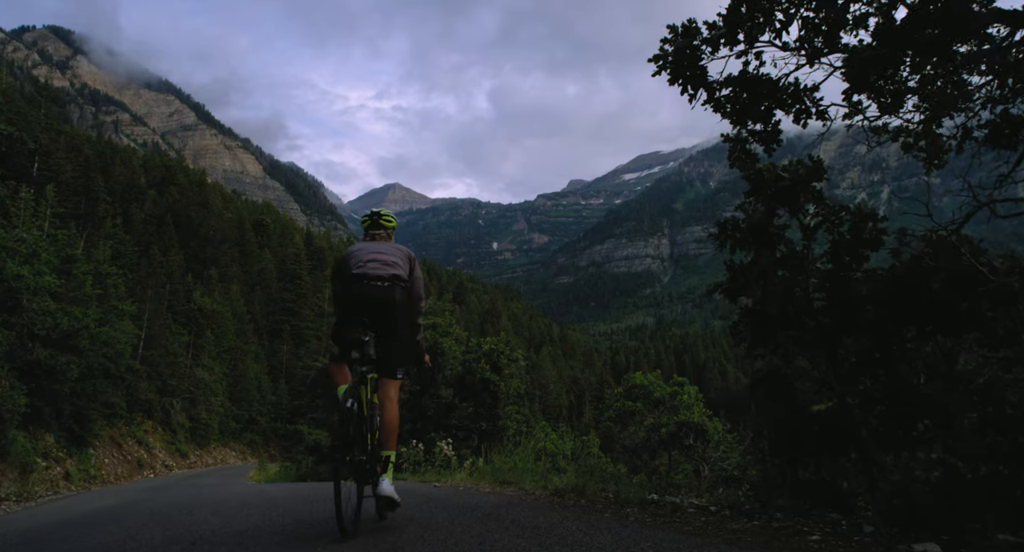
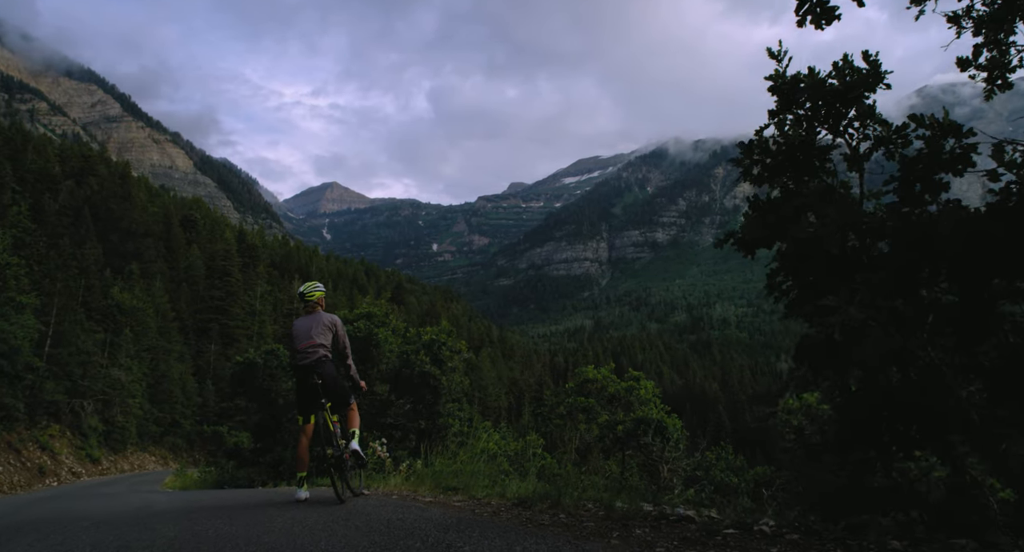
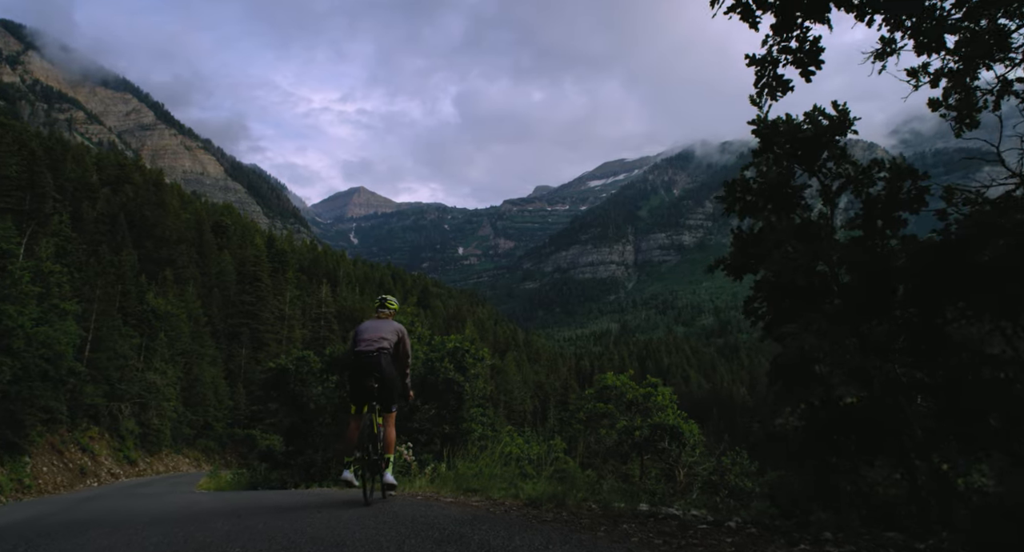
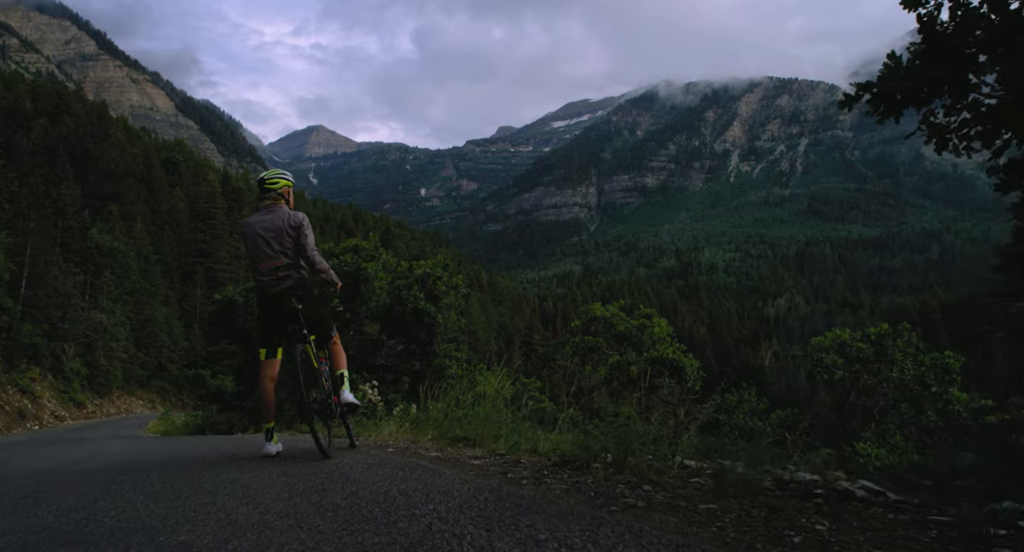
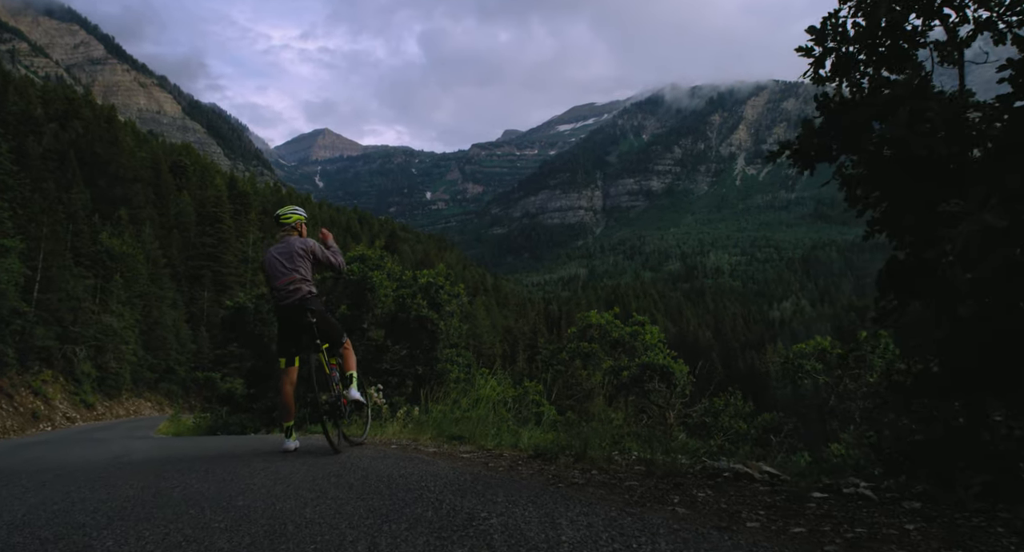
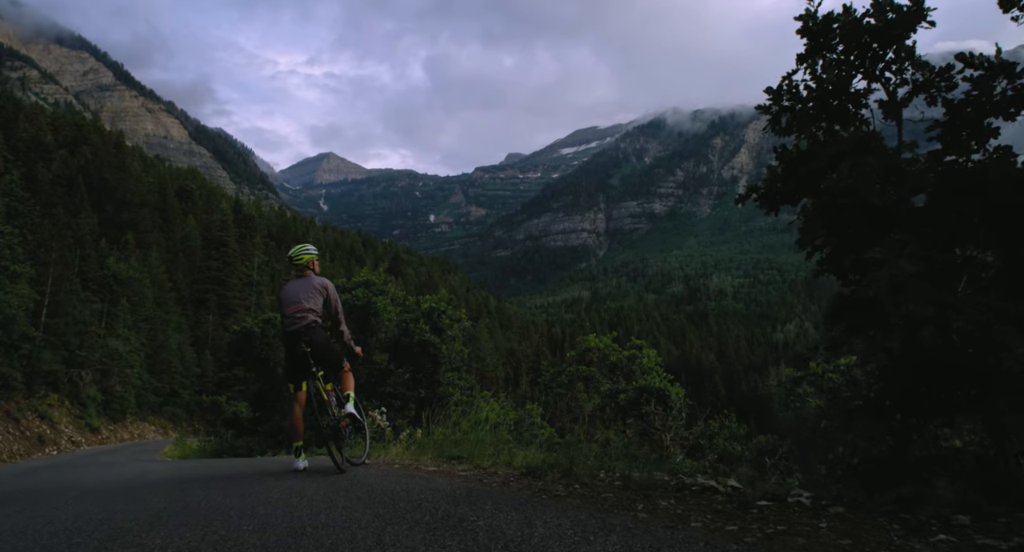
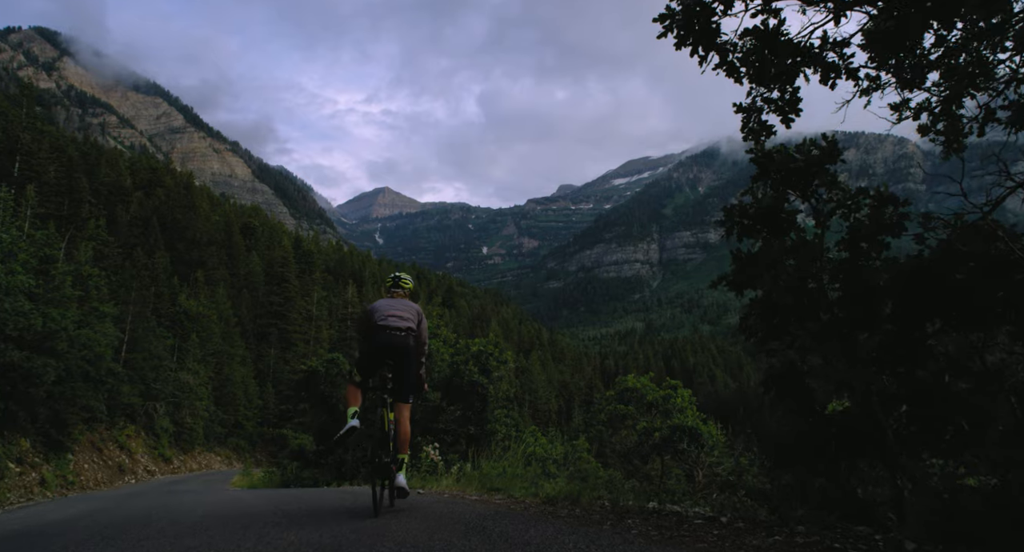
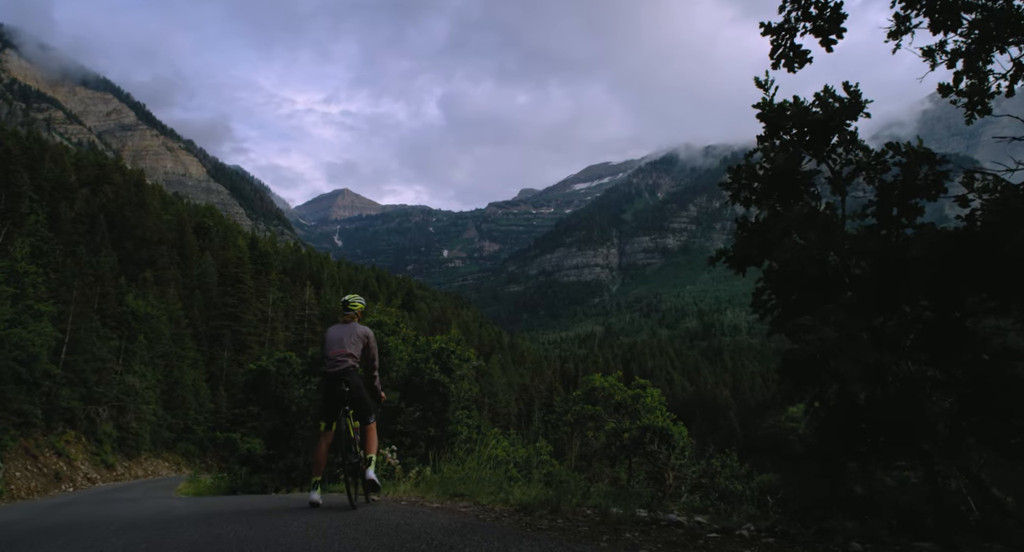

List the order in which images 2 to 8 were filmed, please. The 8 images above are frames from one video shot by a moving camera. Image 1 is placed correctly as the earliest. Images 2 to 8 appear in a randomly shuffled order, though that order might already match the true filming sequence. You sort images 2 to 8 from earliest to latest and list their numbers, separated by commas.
7, 3, 8, 2, 6, 5, 4
